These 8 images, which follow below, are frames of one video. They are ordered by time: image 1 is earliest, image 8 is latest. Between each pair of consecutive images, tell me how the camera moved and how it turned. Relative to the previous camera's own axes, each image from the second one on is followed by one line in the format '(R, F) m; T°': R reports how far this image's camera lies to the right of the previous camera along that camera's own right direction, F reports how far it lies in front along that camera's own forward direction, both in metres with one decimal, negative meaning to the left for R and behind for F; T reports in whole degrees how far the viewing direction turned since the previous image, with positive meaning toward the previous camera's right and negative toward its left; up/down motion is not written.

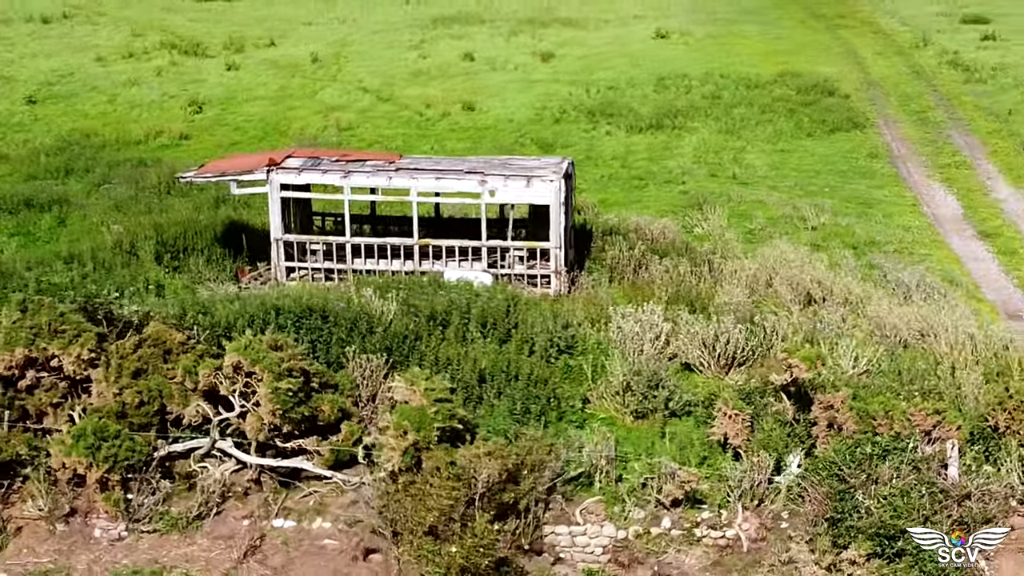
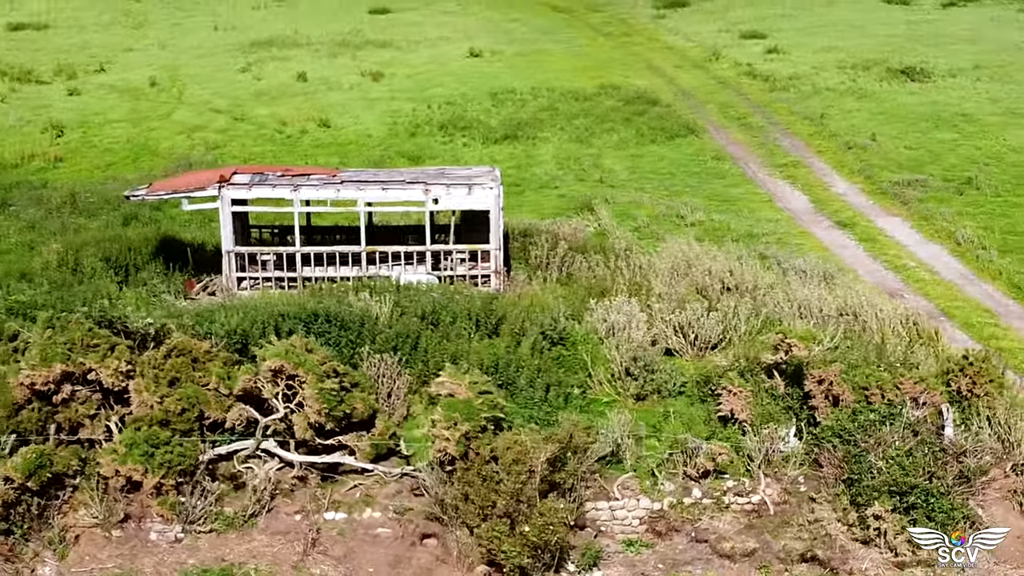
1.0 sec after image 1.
(-3.3, -0.5) m; +13°
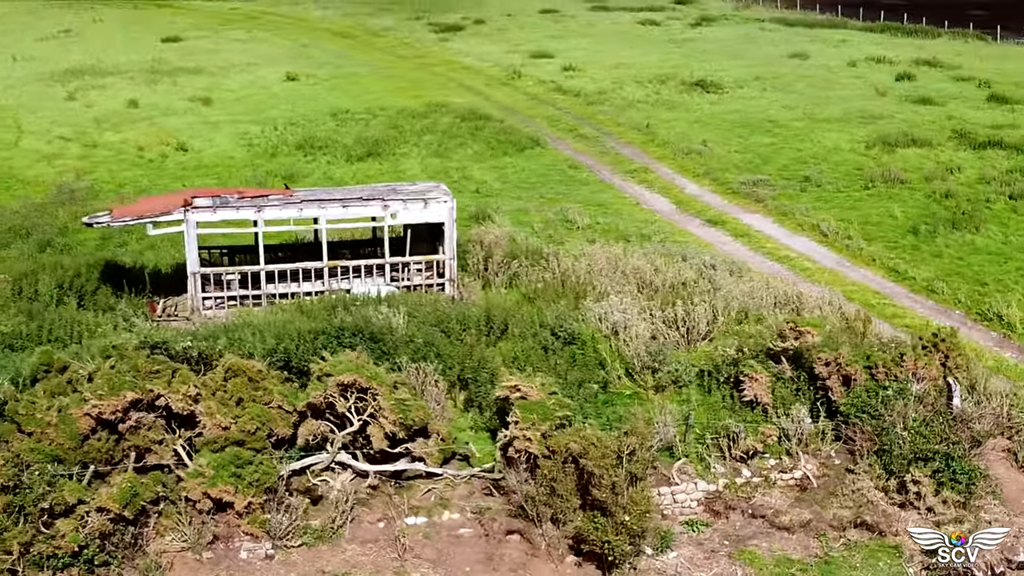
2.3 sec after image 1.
(-4.0, 0.0) m; +14°
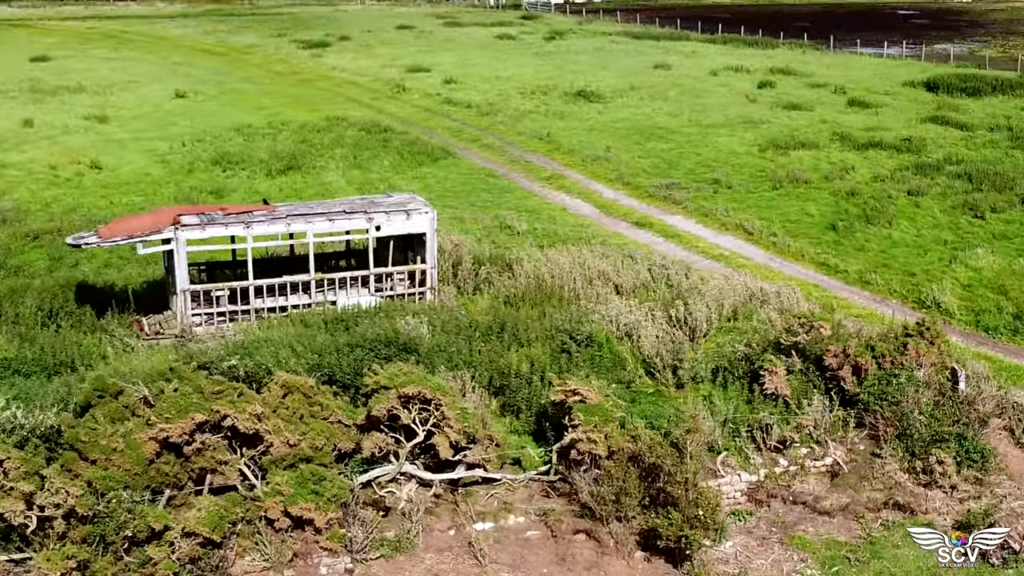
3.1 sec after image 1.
(-2.7, +0.2) m; +9°
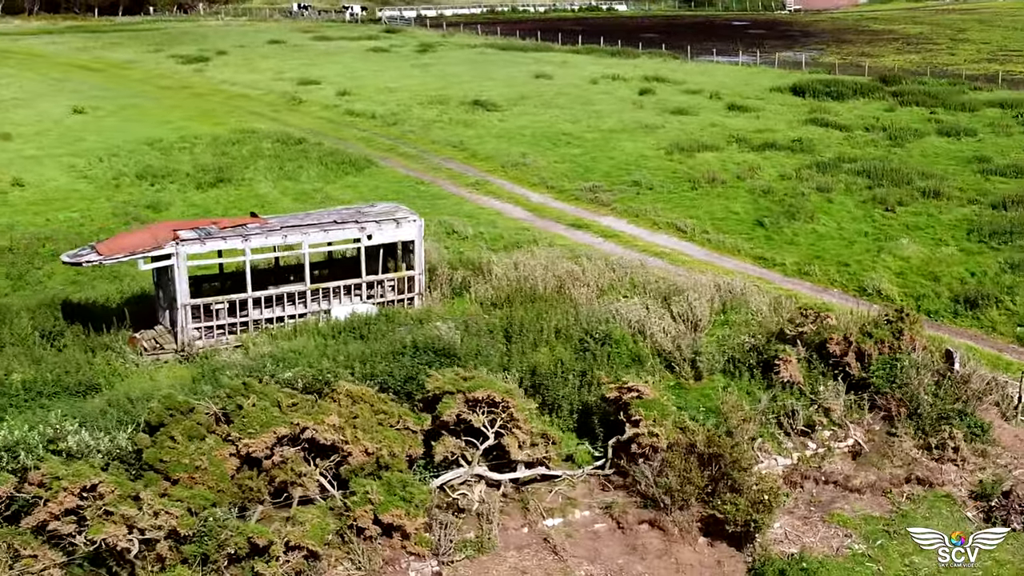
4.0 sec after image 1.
(-2.6, +0.2) m; +9°
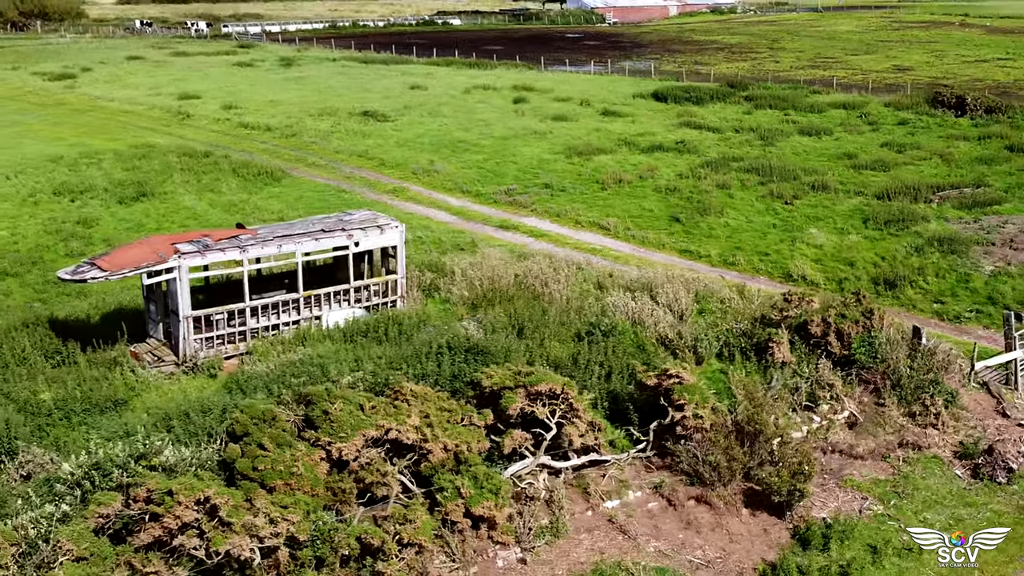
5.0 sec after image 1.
(-2.6, -0.1) m; +9°
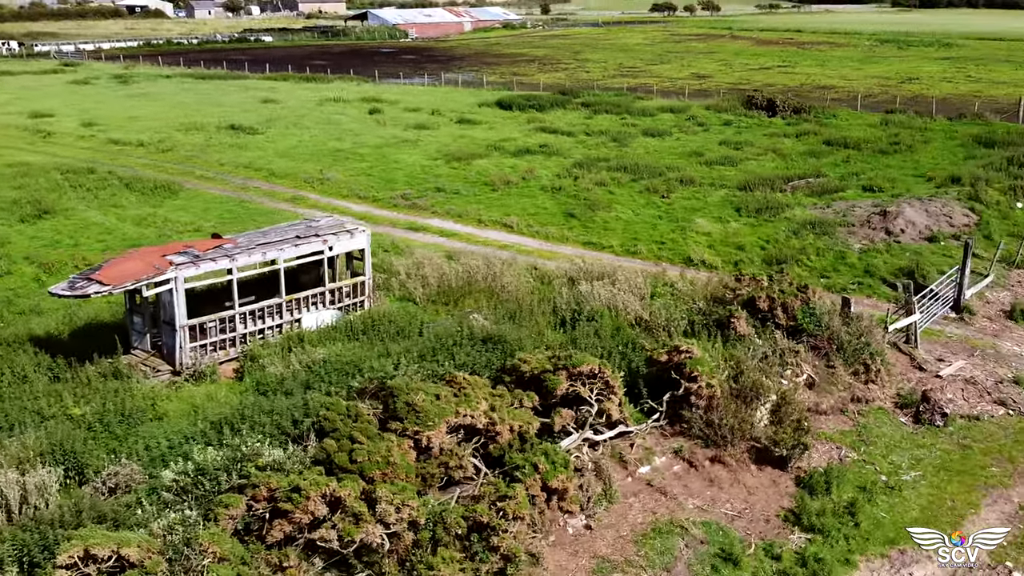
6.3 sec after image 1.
(-2.8, -0.4) m; +10°
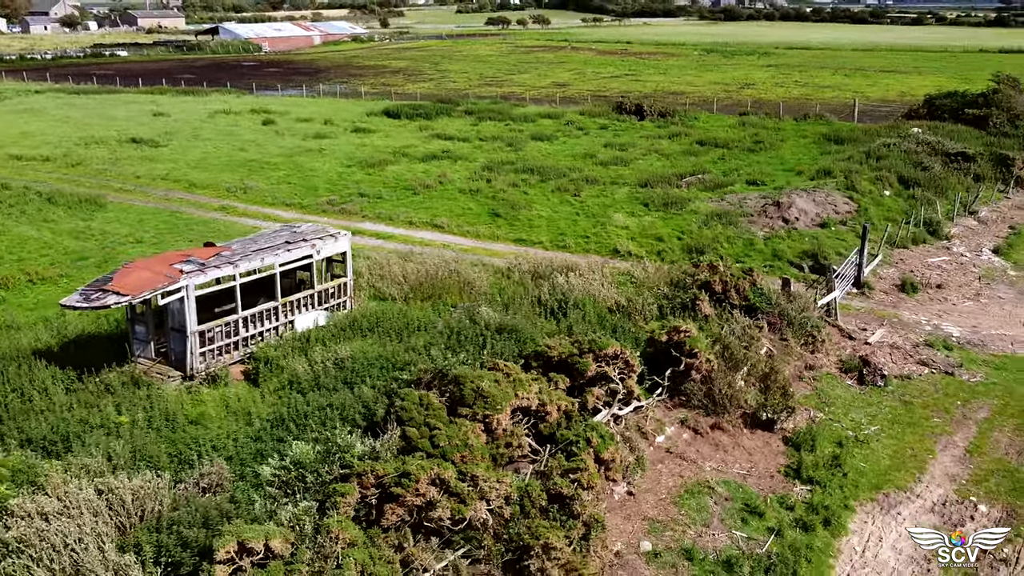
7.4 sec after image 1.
(-2.2, -0.6) m; +8°
